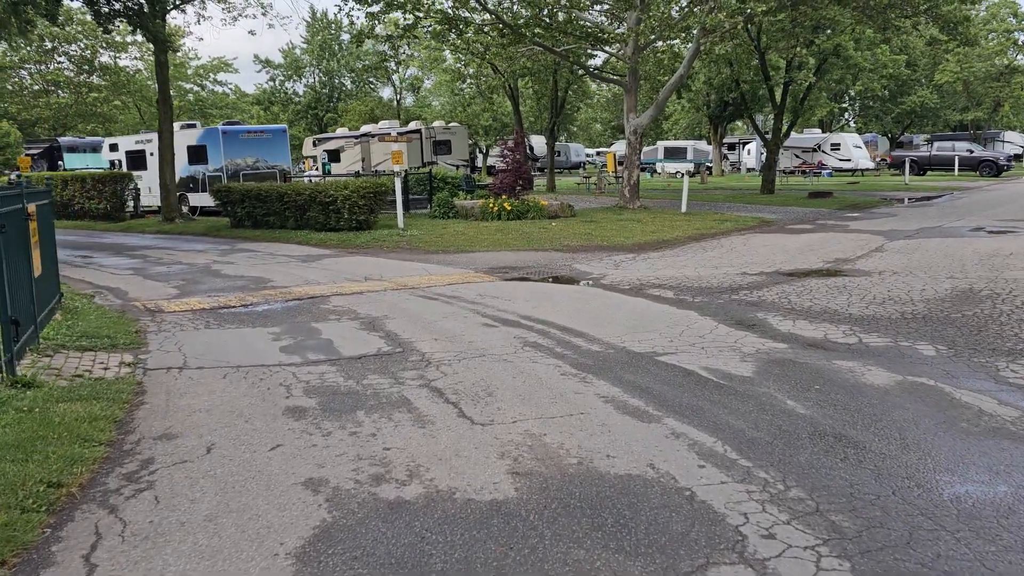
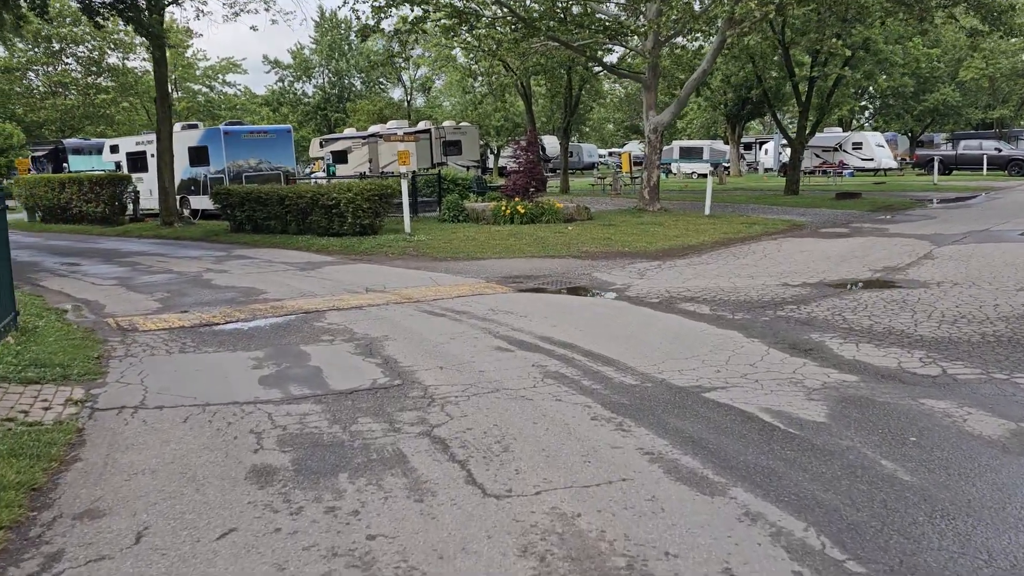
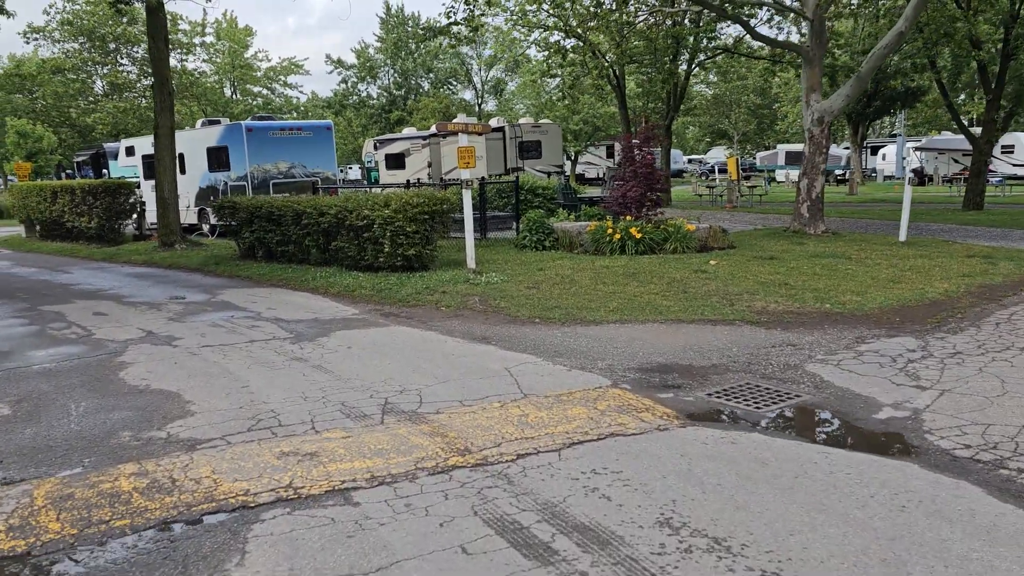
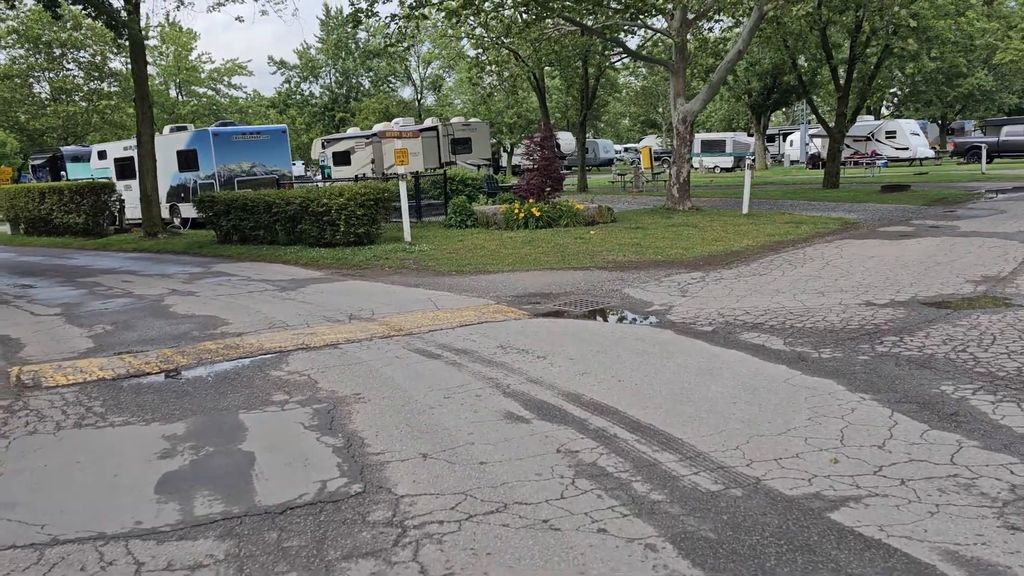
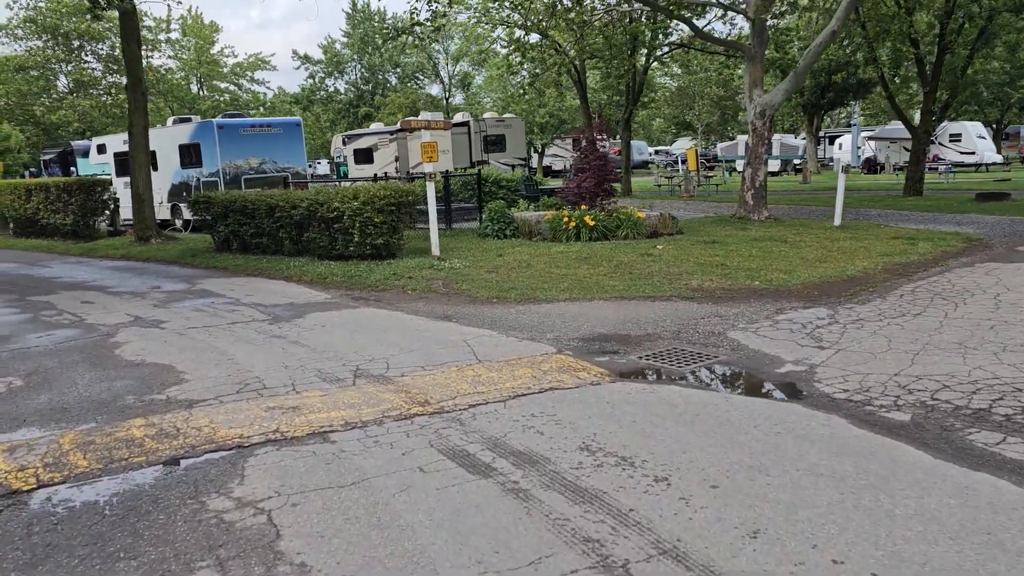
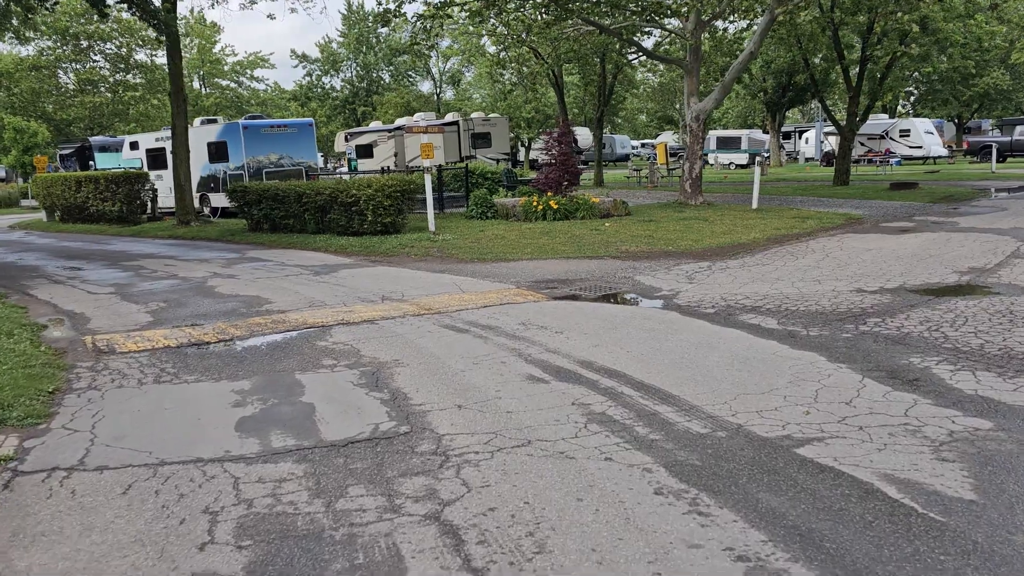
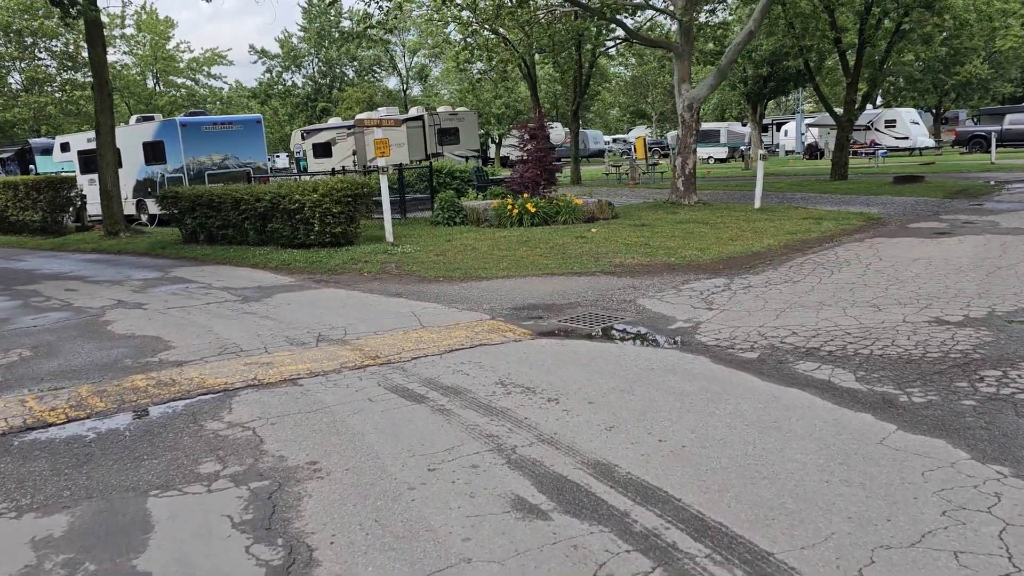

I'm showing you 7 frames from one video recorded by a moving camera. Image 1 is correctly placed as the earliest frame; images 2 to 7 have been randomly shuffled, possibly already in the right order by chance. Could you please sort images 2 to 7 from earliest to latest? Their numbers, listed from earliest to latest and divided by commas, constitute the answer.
2, 6, 4, 7, 5, 3
